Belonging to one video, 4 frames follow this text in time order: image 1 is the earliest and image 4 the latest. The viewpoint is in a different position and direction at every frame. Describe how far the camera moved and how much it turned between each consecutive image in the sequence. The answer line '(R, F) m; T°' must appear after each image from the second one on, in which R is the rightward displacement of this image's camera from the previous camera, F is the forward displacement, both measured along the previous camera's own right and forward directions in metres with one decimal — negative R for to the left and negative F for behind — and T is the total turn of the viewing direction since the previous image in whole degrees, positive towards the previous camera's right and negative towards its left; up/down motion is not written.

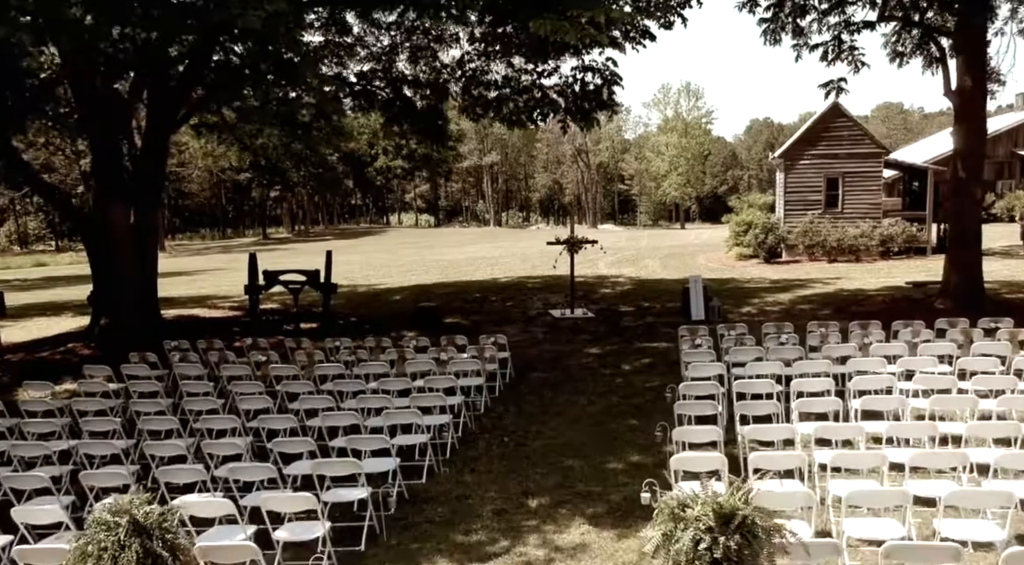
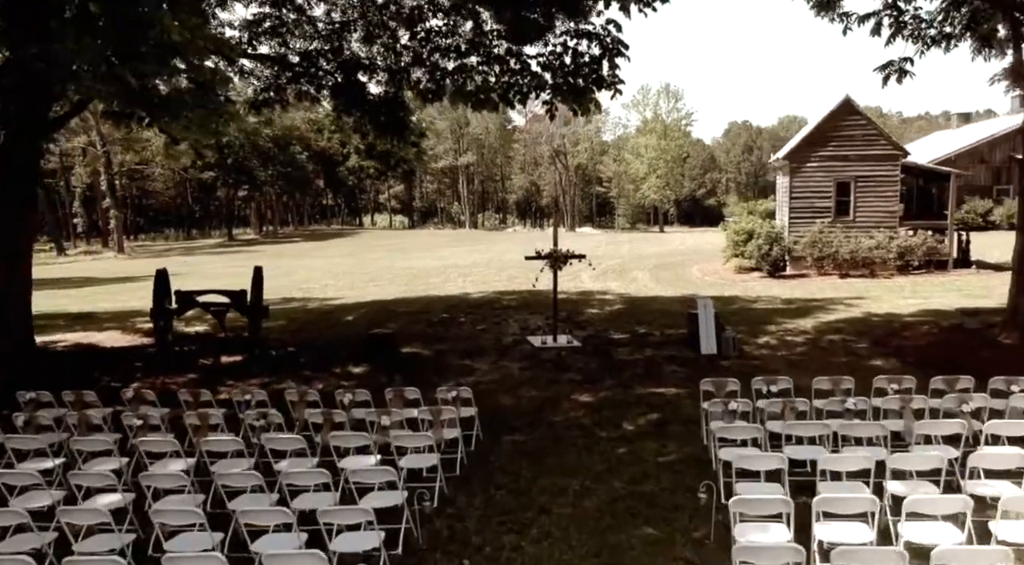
(+0.1, +3.2) m; +2°
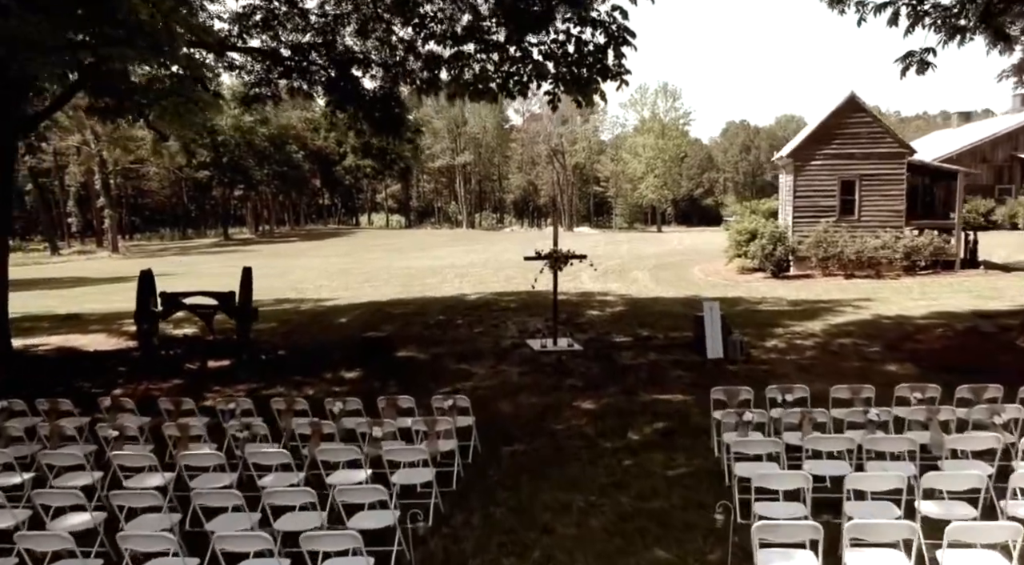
(0.0, +0.5) m; 0°
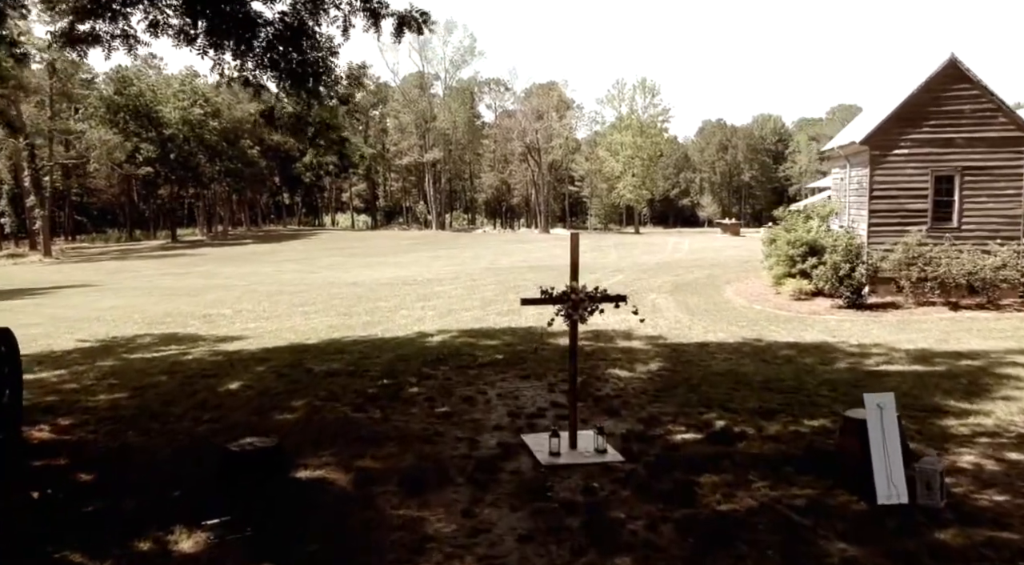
(-0.2, +6.7) m; +2°
